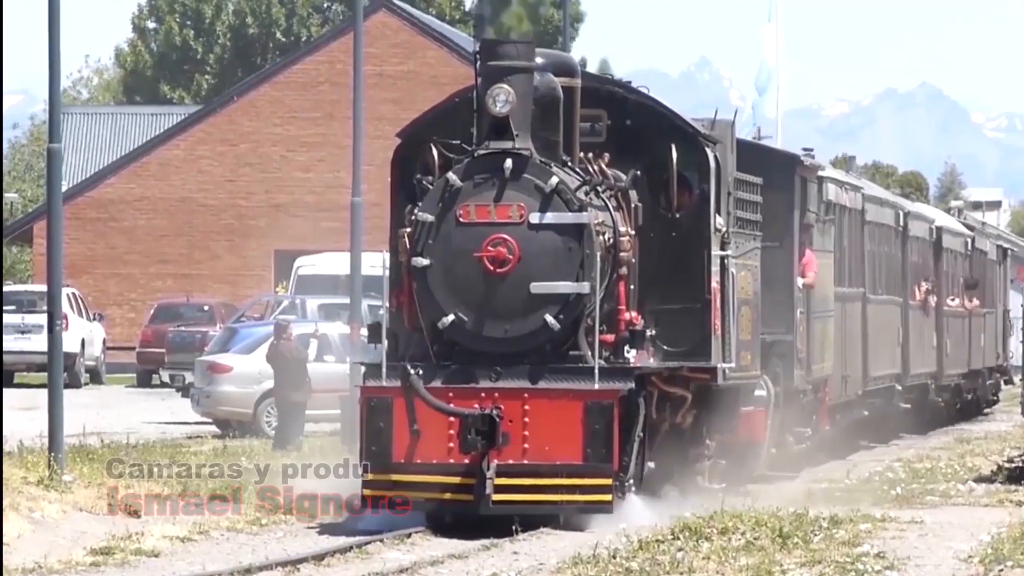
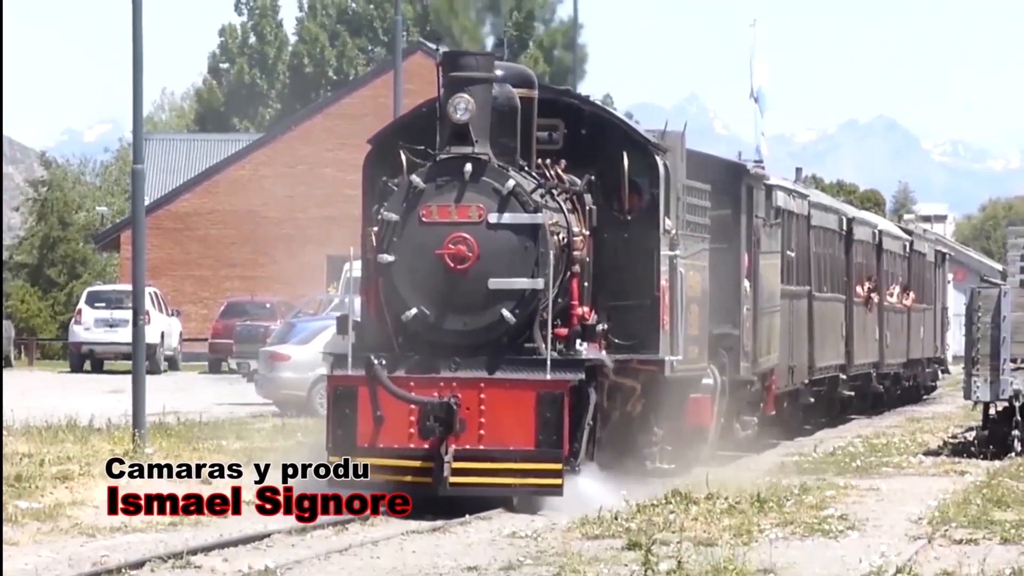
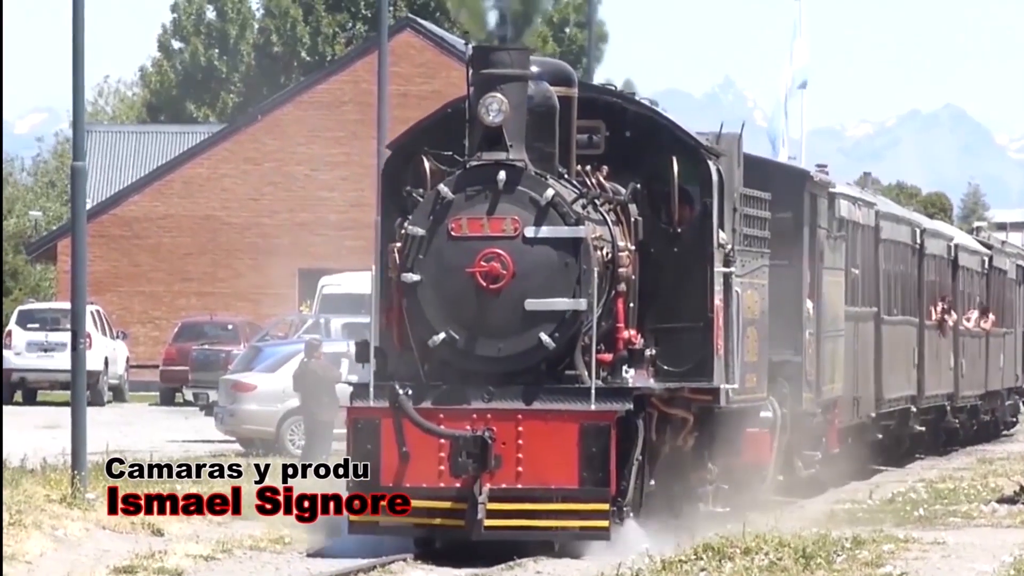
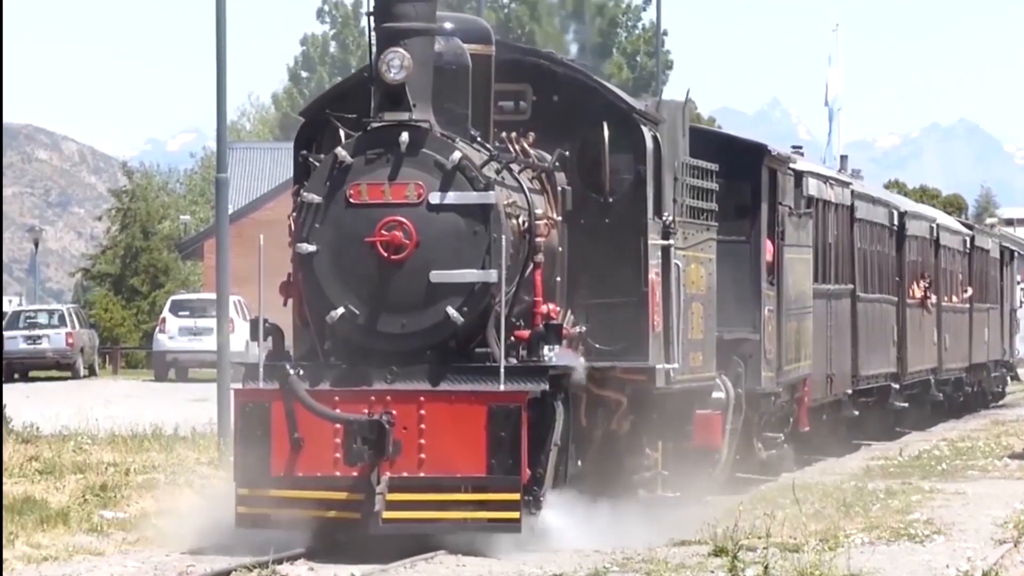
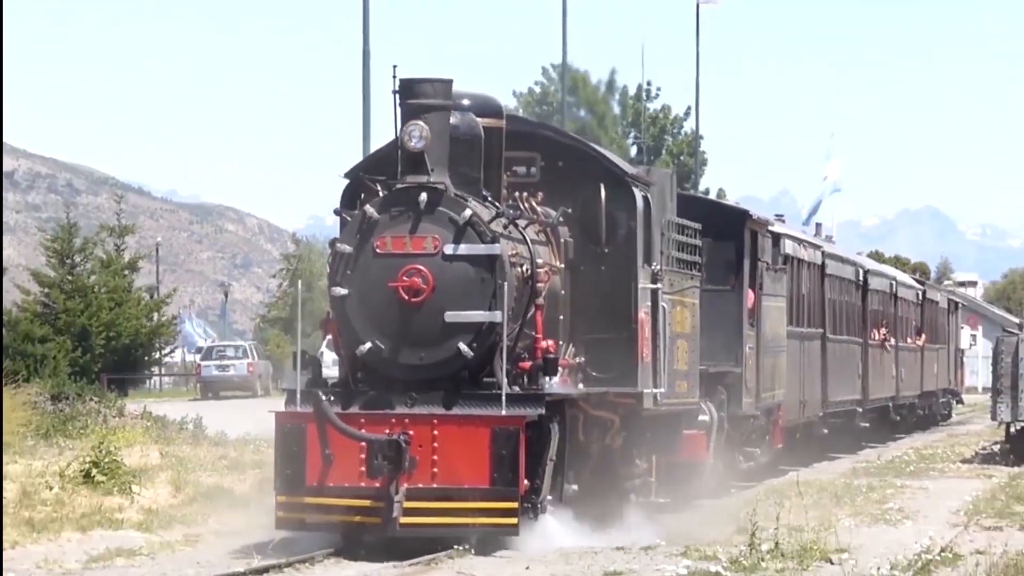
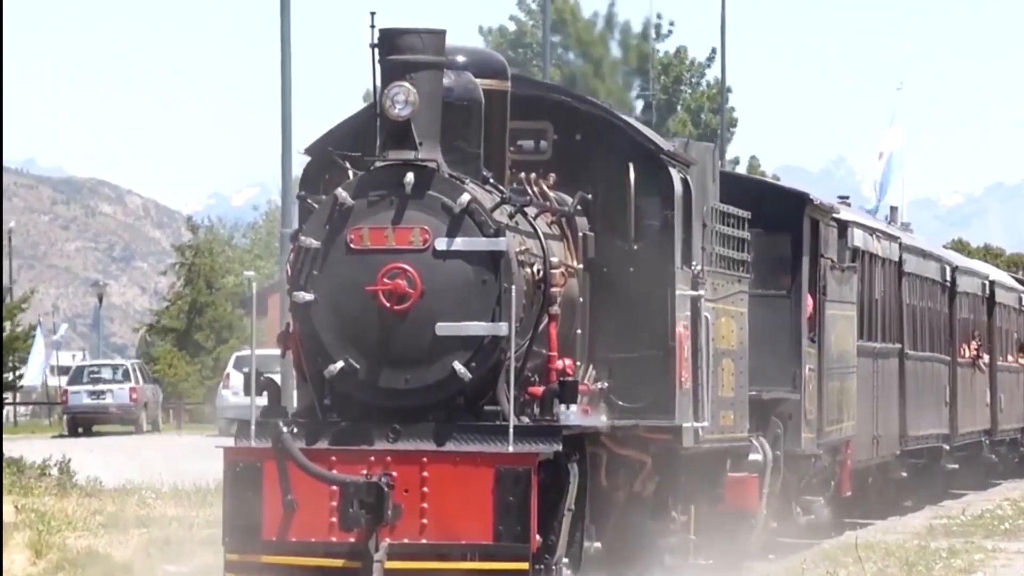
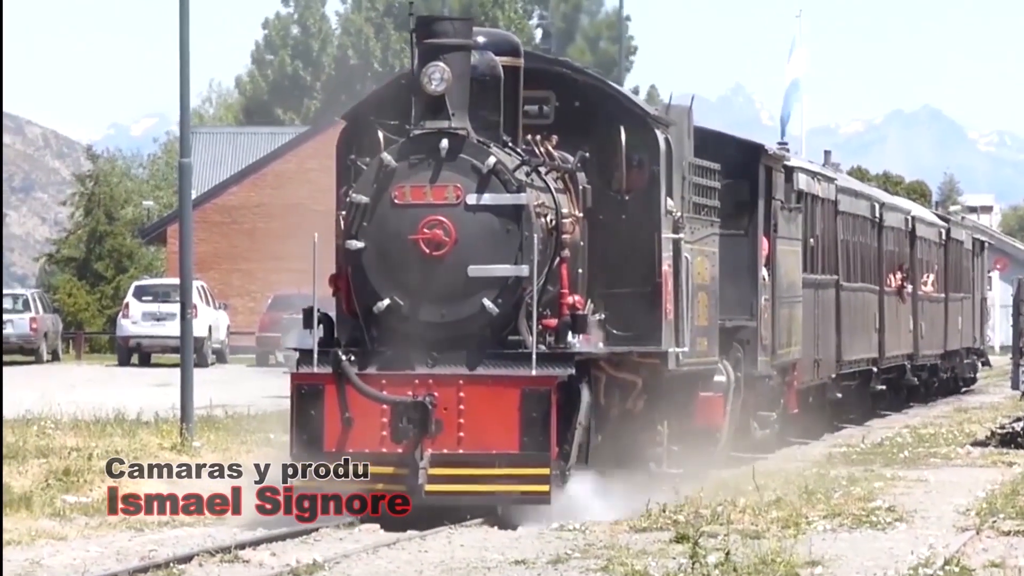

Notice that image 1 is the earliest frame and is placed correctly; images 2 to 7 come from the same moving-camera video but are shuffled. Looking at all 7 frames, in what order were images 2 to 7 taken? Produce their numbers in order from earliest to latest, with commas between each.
3, 2, 7, 4, 6, 5
